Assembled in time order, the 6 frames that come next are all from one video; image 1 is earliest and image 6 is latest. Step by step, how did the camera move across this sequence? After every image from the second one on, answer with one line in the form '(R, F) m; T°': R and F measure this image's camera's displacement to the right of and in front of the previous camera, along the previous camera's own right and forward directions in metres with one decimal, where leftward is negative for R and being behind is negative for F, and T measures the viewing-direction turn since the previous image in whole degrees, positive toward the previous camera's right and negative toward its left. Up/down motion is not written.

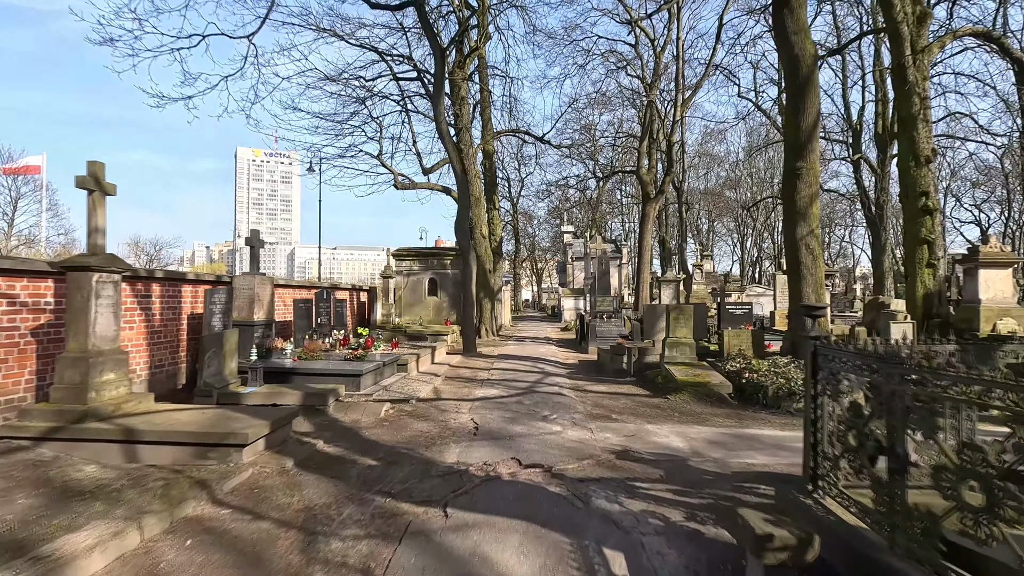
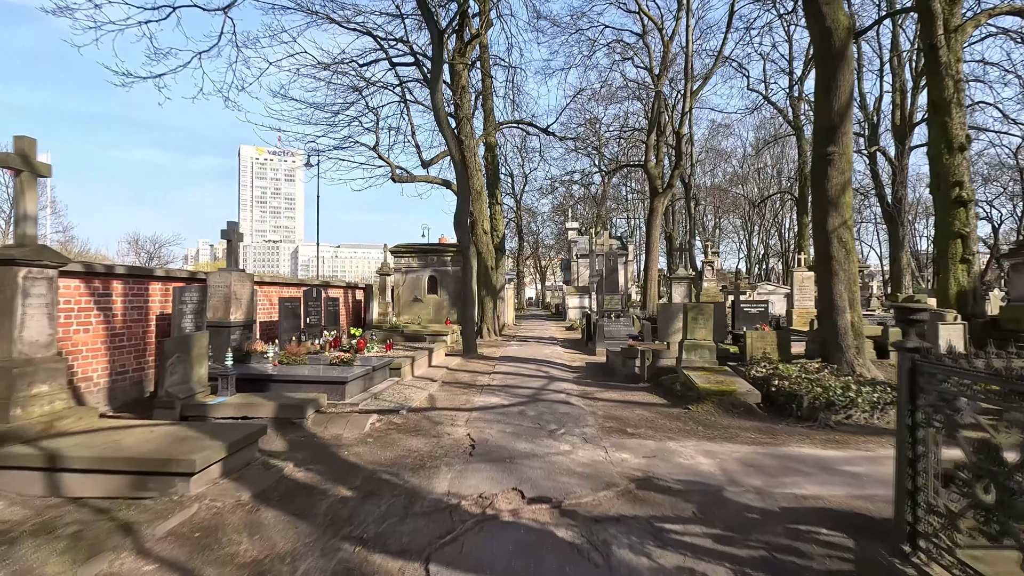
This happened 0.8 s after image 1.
(0.0, +1.0) m; 0°
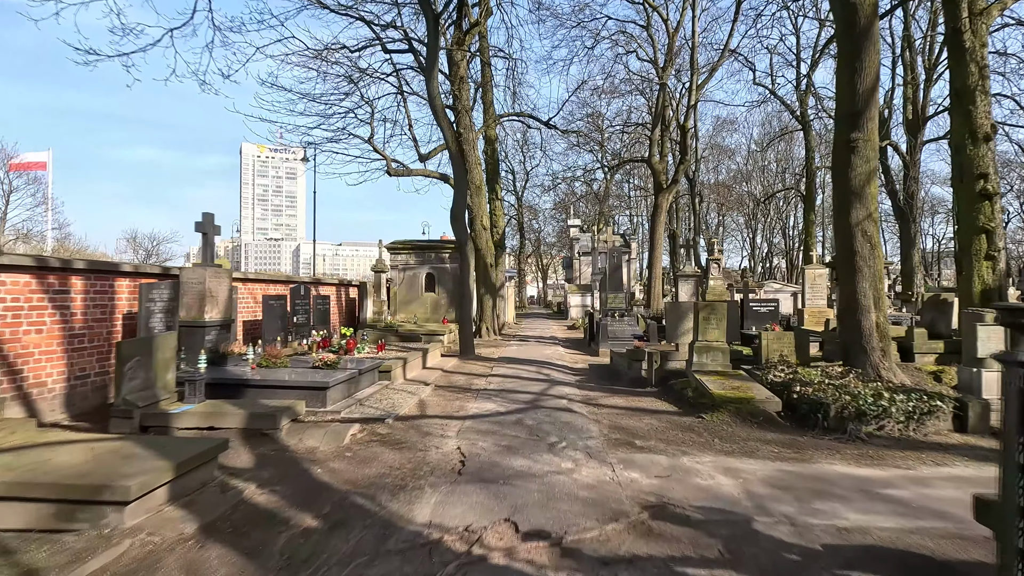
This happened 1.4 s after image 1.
(+0.1, +0.7) m; 0°
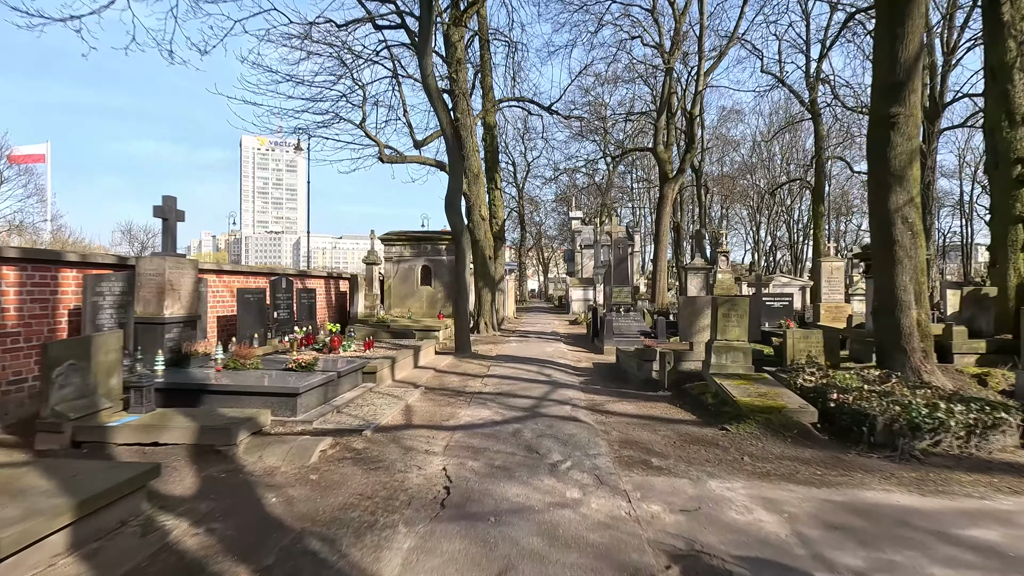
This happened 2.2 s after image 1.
(+0.1, +1.0) m; 0°
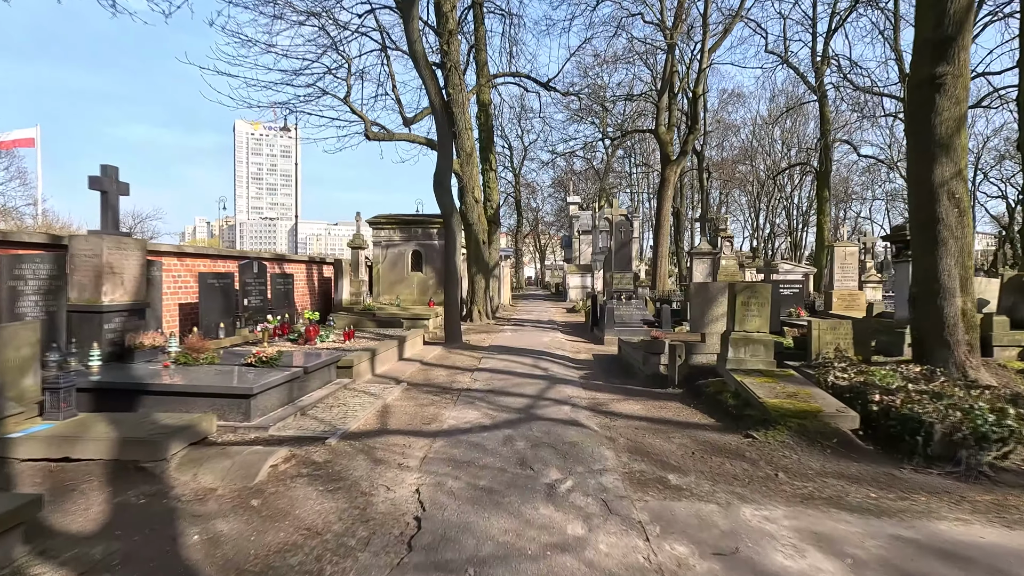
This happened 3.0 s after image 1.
(+0.1, +1.0) m; 0°
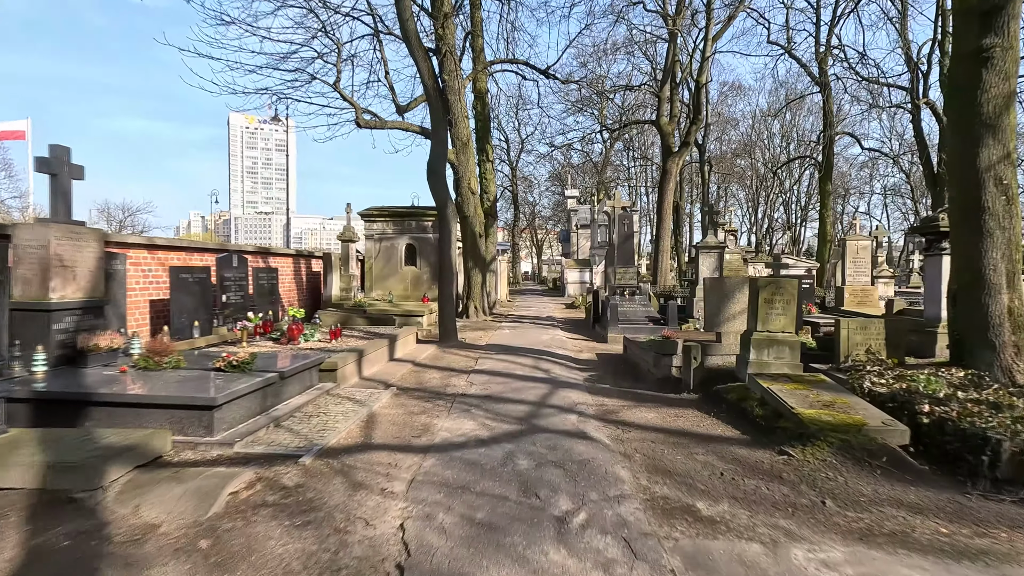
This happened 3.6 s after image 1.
(0.0, +0.7) m; 0°
